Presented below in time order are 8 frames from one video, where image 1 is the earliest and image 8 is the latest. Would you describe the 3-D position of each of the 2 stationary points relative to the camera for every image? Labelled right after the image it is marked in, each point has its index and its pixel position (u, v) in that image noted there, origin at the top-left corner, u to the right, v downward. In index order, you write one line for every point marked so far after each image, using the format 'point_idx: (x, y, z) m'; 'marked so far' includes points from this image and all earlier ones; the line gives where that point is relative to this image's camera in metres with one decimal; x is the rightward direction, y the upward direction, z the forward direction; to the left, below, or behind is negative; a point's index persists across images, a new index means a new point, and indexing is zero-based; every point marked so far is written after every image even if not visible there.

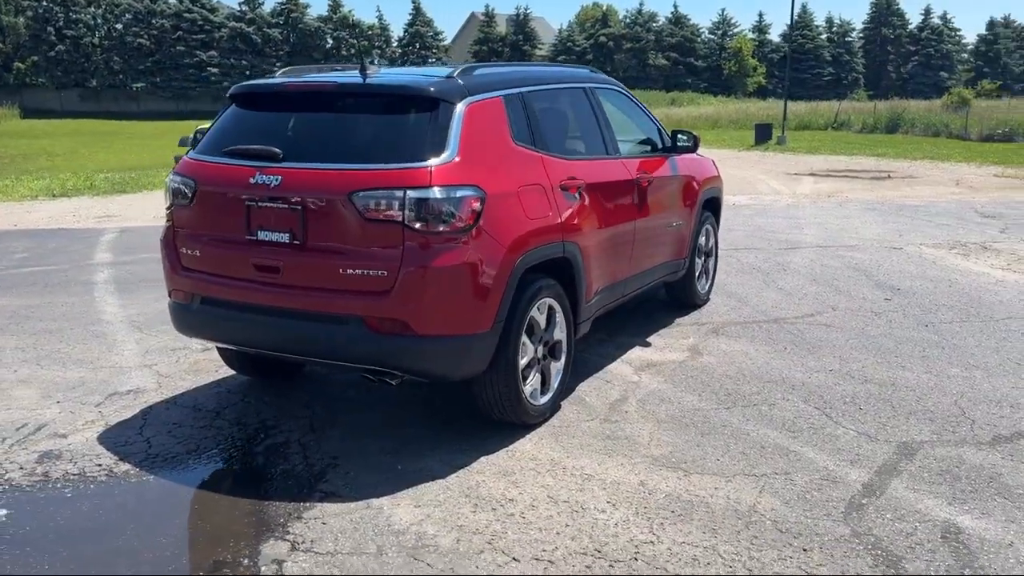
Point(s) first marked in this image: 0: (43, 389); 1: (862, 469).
0: (-3.0, -0.7, +5.6) m
1: (+1.8, -0.9, +4.4) m
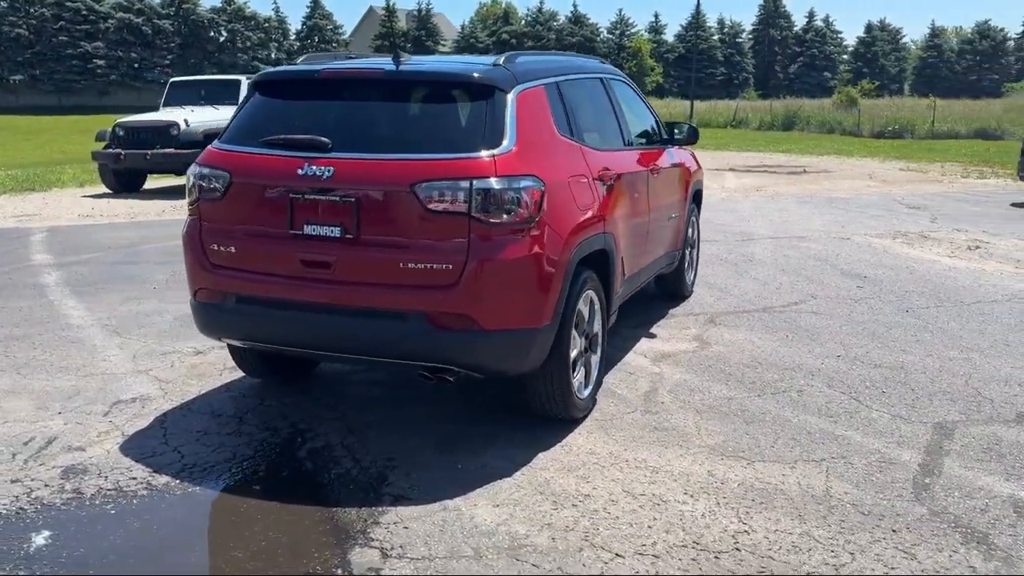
0: (-2.8, -0.7, +5.2) m
1: (+2.1, -0.8, +4.5) m
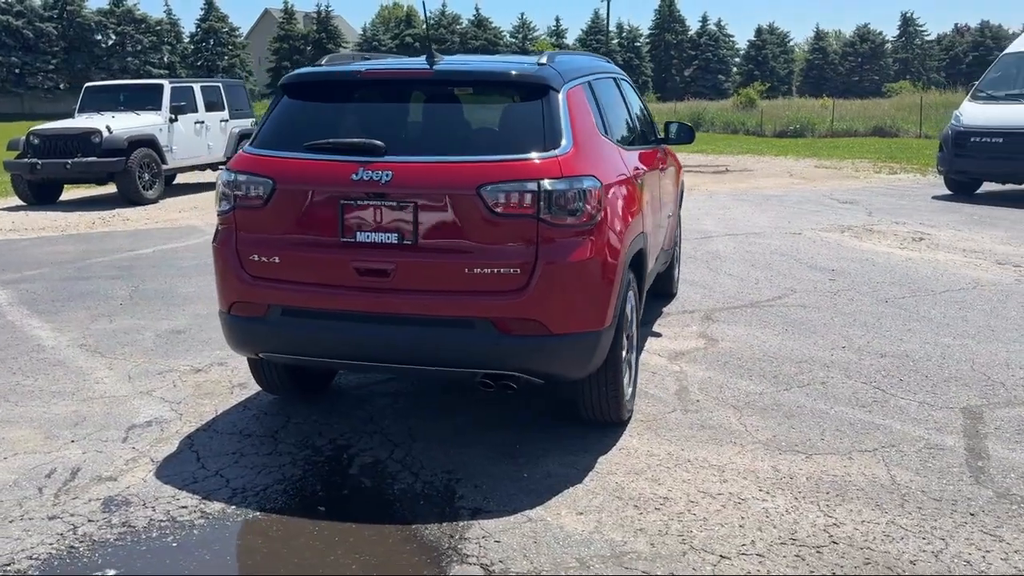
0: (-2.6, -0.8, +4.8) m
1: (+2.4, -0.8, +4.7) m
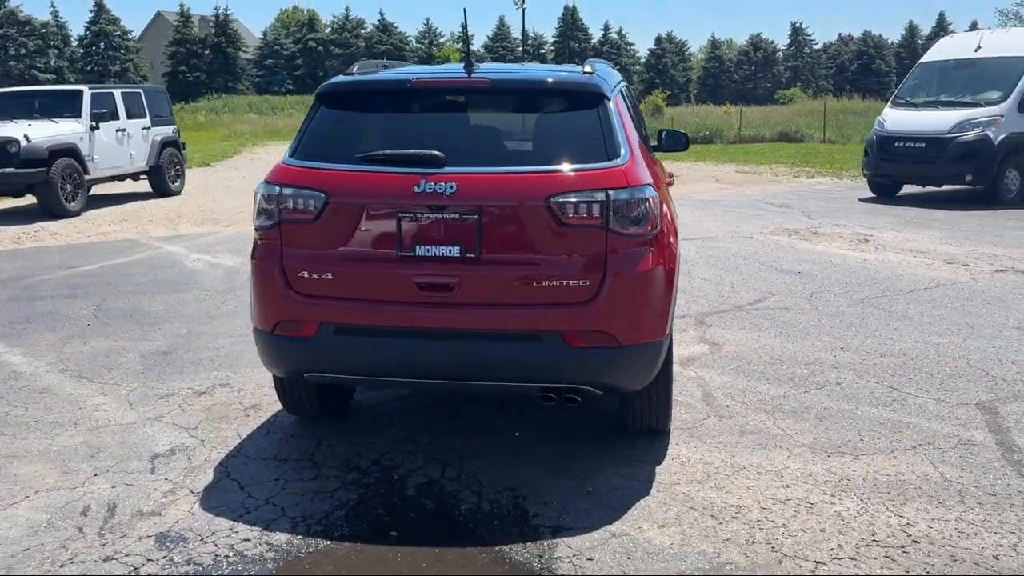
0: (-2.3, -0.9, +4.5) m
1: (+2.6, -0.8, +4.9) m
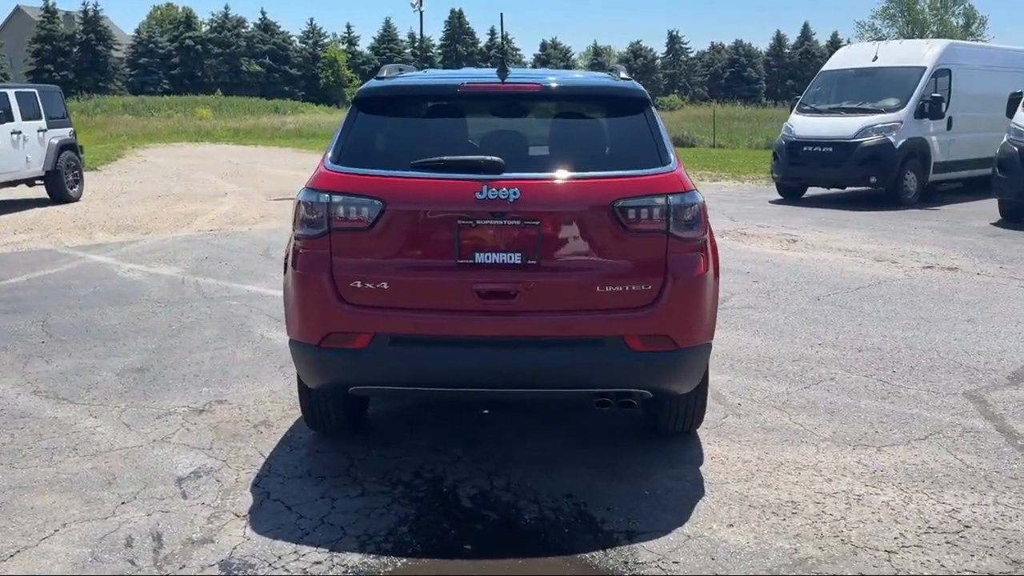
0: (-2.1, -1.0, +4.2) m
1: (+2.7, -0.8, +5.2) m
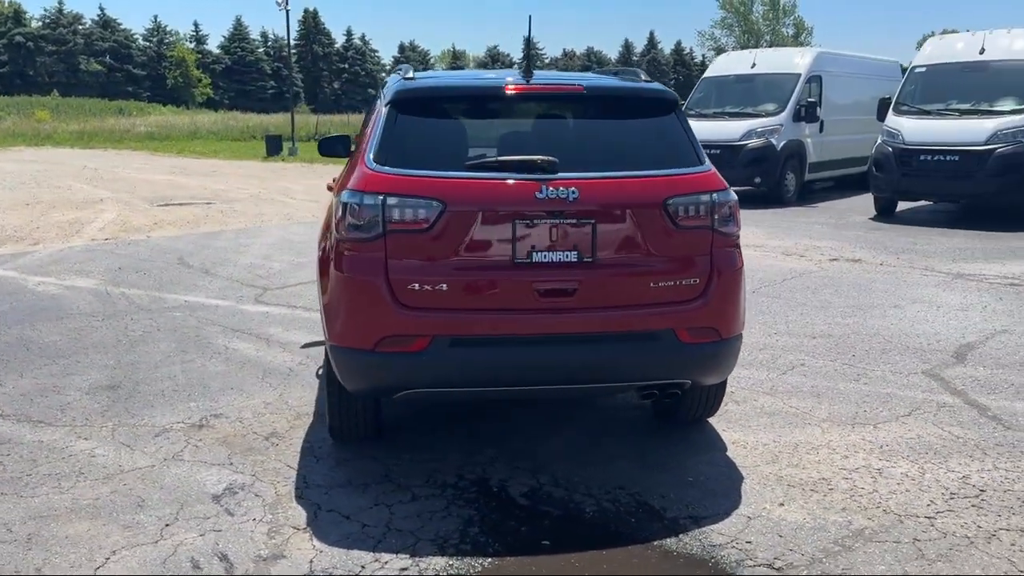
0: (-1.8, -1.0, +3.9) m
1: (+2.8, -0.7, +5.7) m
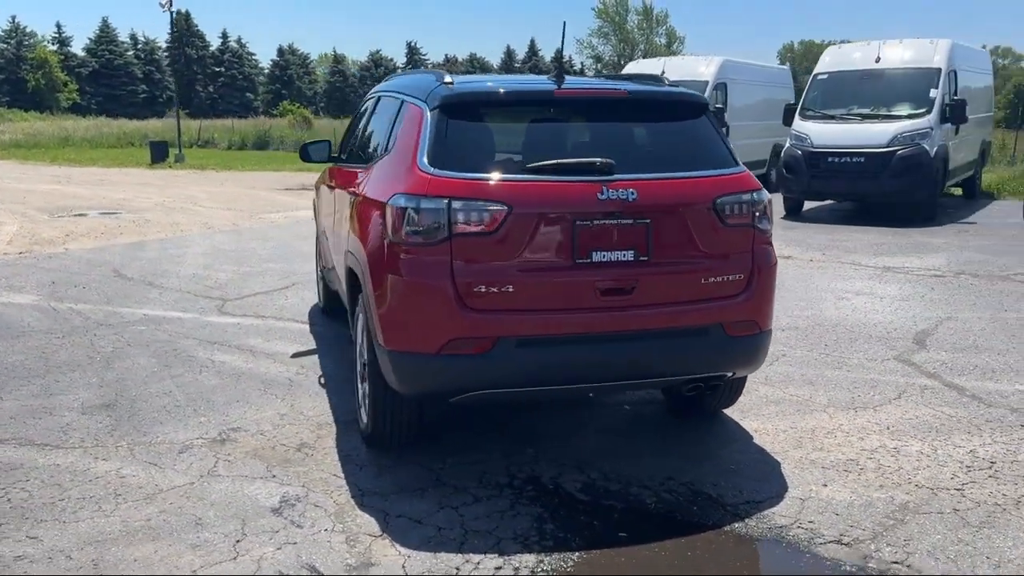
0: (-1.5, -1.1, +3.7) m
1: (+2.8, -0.6, +6.1) m
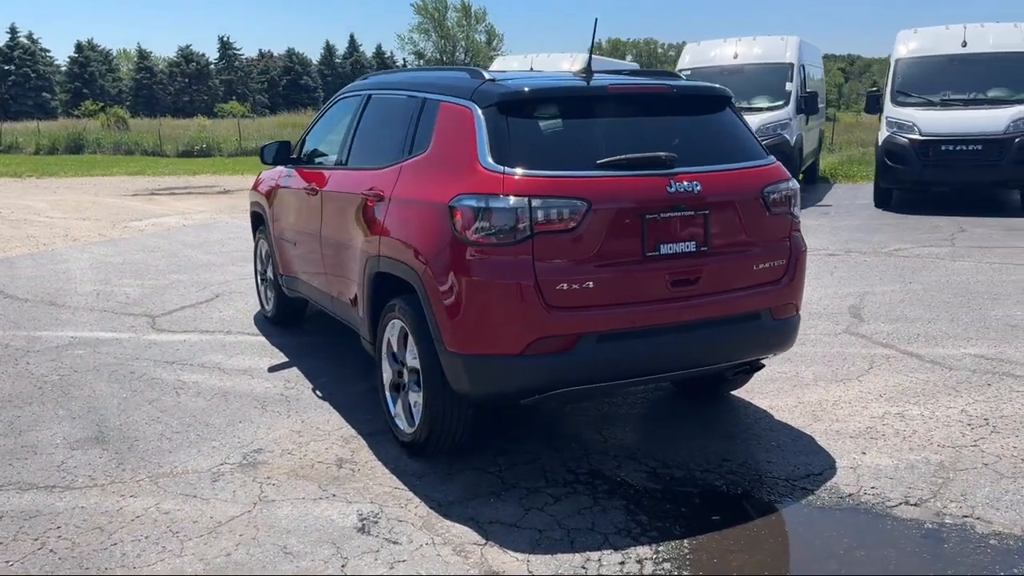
0: (-1.0, -1.1, +3.5) m
1: (+2.8, -0.5, +6.6) m
